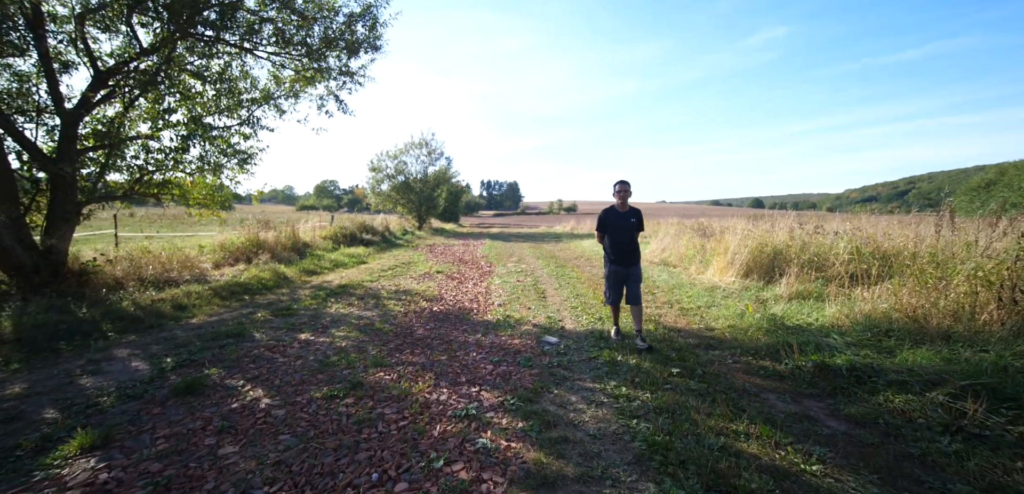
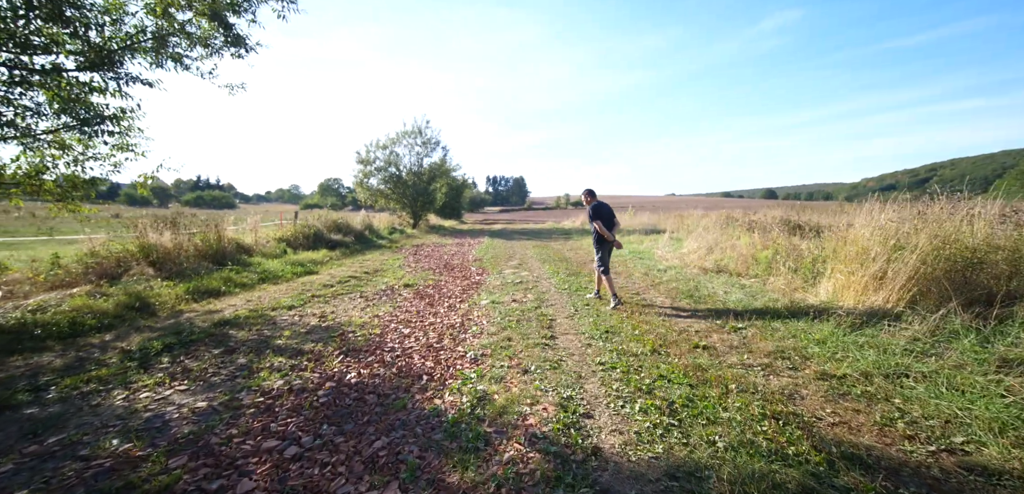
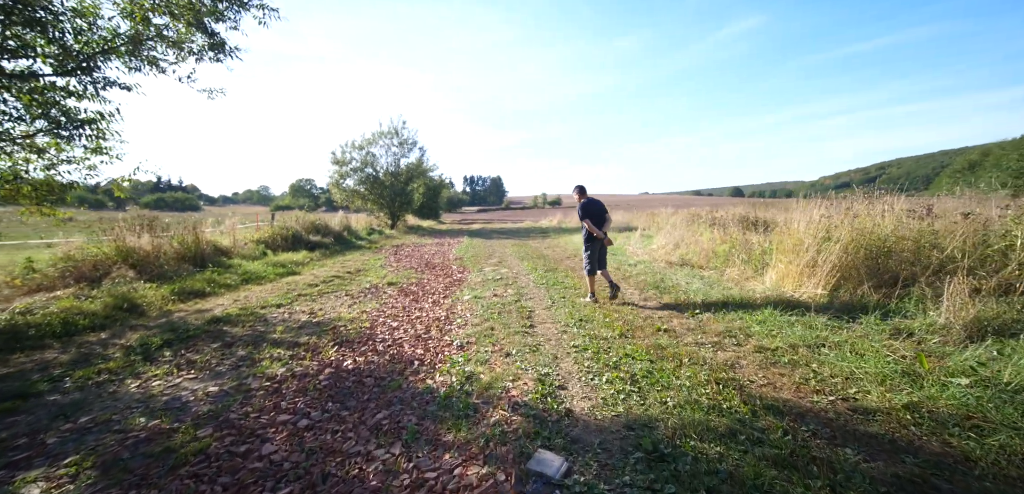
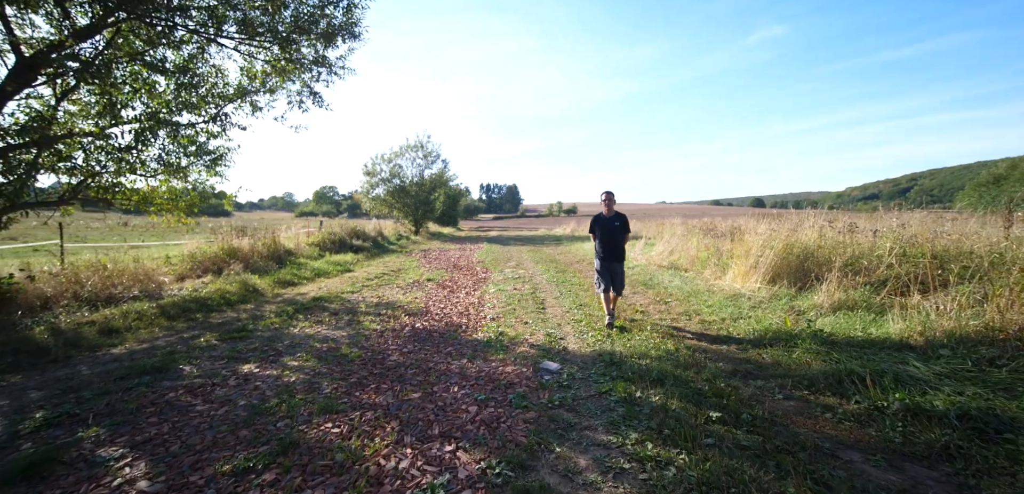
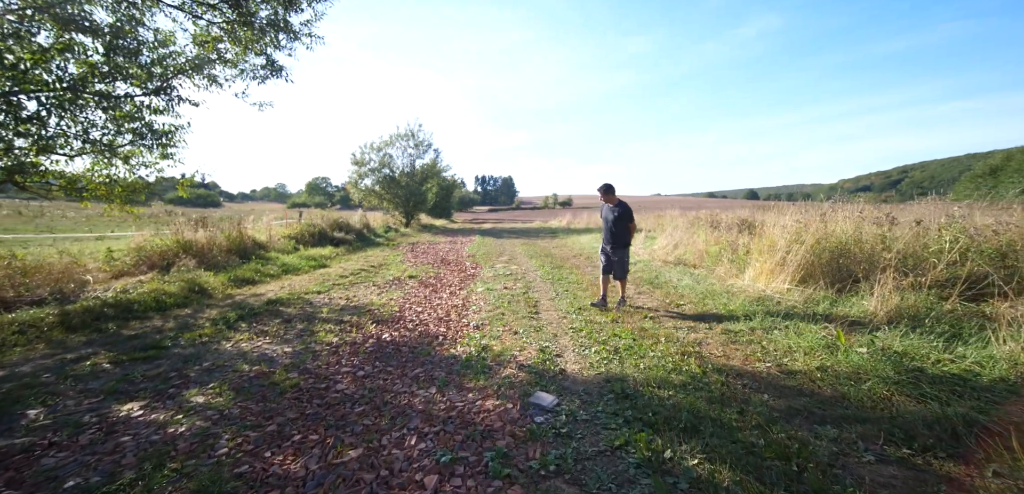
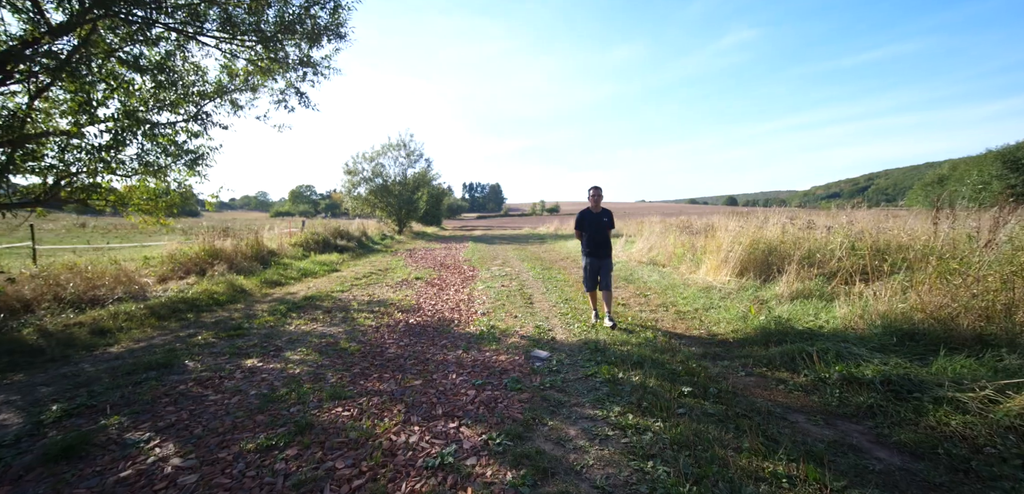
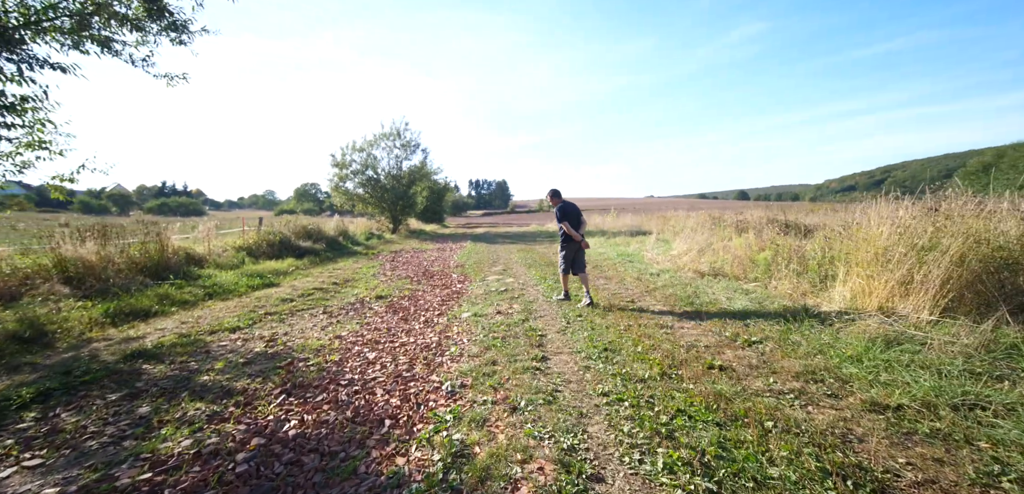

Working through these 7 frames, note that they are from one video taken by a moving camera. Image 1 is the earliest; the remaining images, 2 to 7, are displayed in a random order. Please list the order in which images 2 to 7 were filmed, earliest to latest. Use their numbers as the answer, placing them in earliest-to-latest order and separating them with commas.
6, 4, 5, 3, 2, 7
